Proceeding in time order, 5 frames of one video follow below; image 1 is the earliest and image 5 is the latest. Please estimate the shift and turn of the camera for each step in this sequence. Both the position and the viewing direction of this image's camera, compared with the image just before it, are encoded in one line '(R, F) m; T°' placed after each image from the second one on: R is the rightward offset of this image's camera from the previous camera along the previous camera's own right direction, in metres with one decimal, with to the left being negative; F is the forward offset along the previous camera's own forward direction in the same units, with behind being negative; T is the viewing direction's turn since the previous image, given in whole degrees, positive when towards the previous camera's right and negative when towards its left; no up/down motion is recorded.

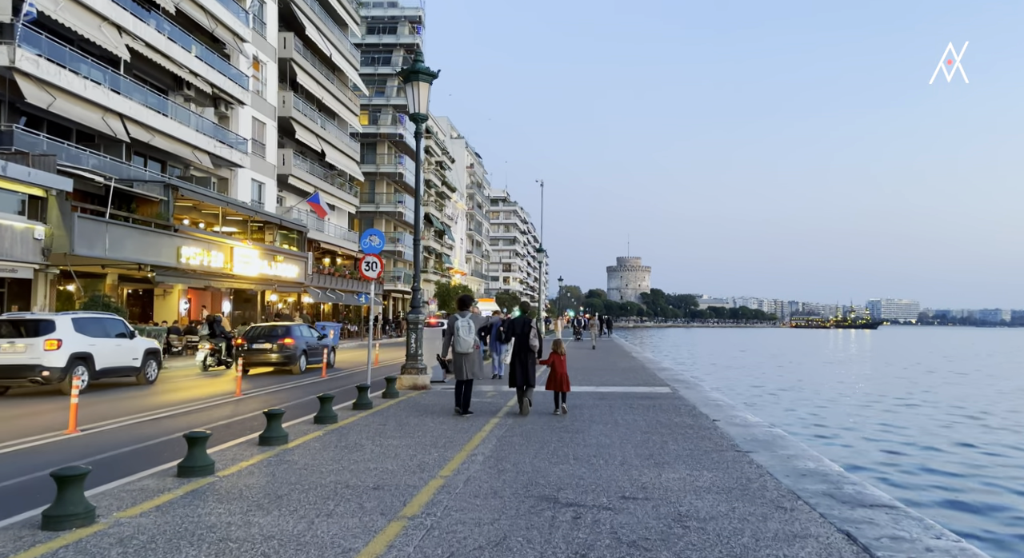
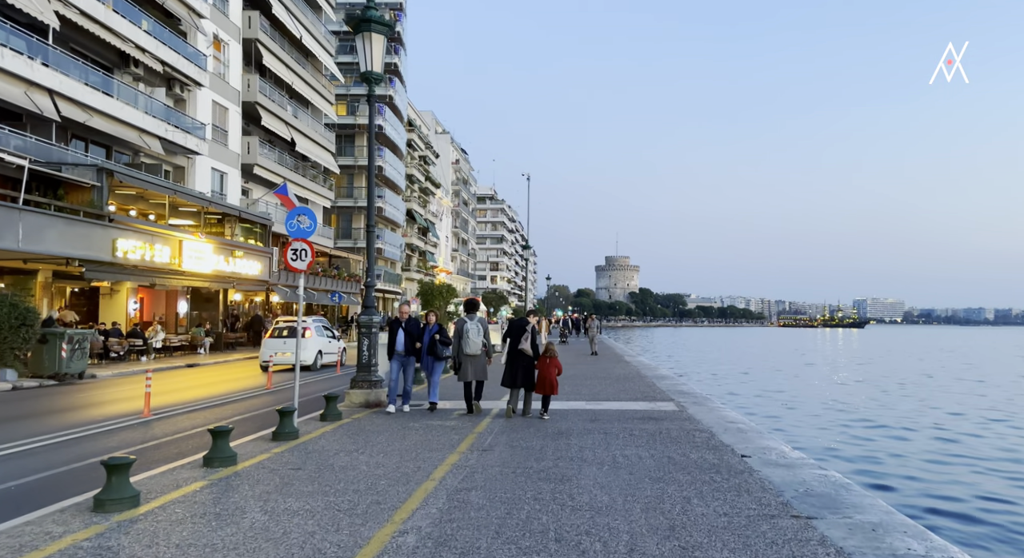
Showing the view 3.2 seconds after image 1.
(+0.3, +2.6) m; +1°
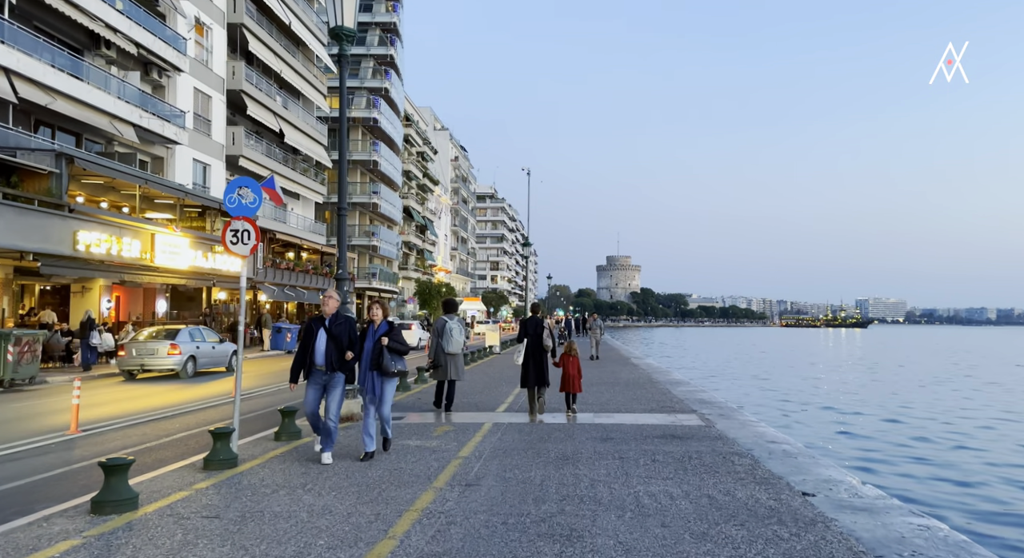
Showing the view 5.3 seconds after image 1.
(+0.1, +1.8) m; 0°
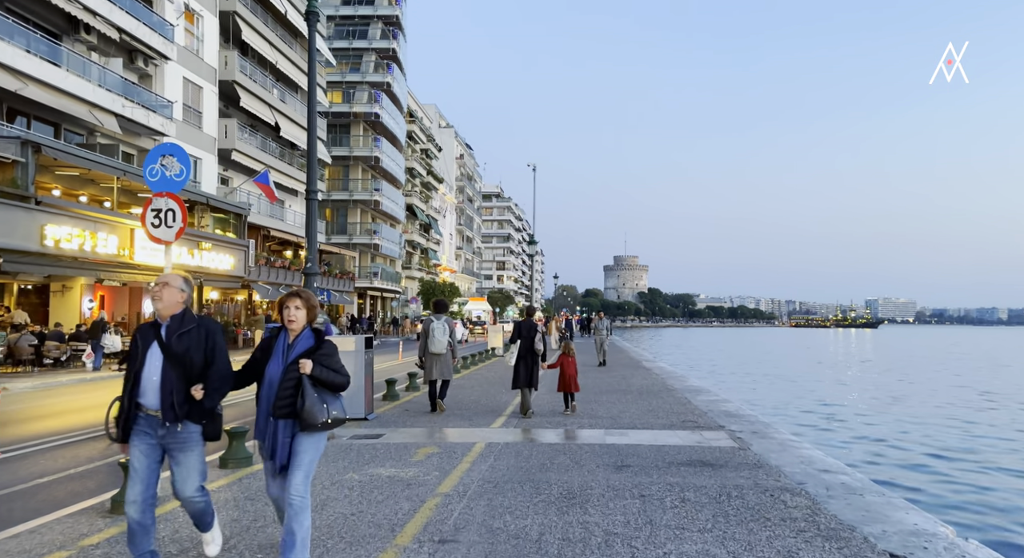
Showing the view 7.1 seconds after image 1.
(+0.1, +1.5) m; -1°
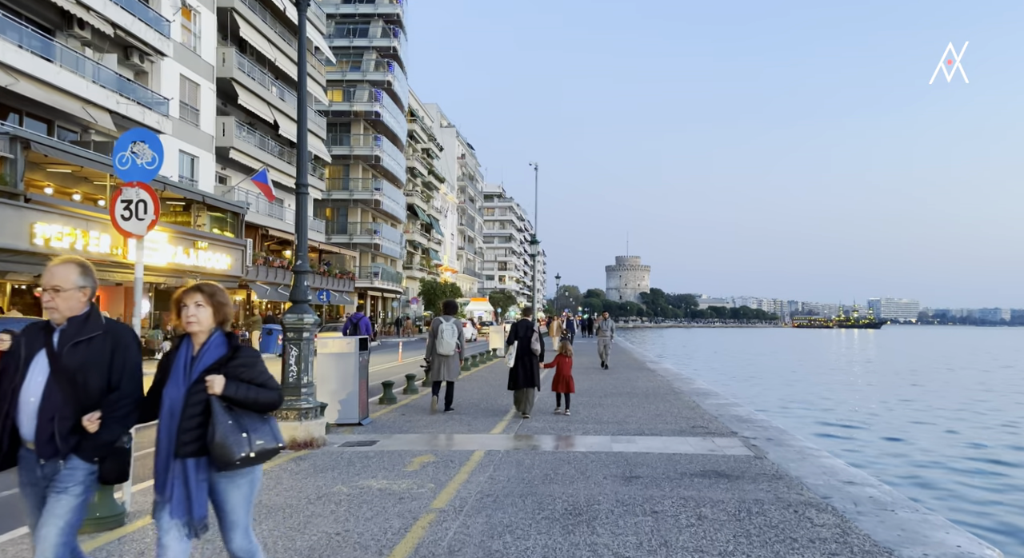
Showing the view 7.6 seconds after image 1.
(0.0, +0.5) m; 0°
